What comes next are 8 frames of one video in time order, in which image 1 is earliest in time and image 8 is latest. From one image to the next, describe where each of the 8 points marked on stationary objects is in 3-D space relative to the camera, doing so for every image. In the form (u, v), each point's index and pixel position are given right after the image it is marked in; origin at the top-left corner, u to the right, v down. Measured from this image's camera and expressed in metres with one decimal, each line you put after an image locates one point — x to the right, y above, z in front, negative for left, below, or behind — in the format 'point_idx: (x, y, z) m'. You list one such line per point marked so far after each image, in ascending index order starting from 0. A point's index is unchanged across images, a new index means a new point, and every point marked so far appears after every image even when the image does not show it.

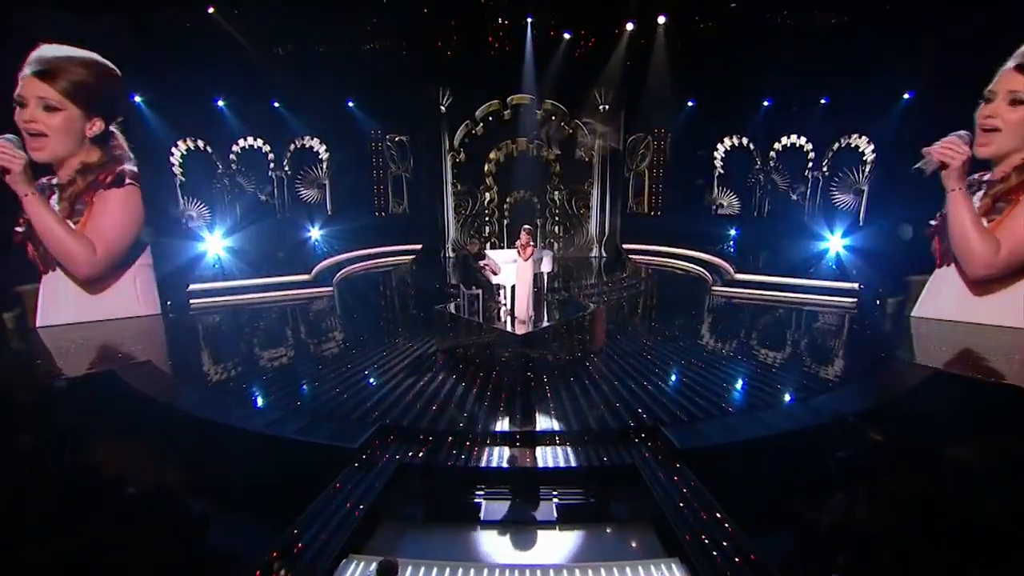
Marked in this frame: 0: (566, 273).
0: (+0.7, +0.2, +13.5) m
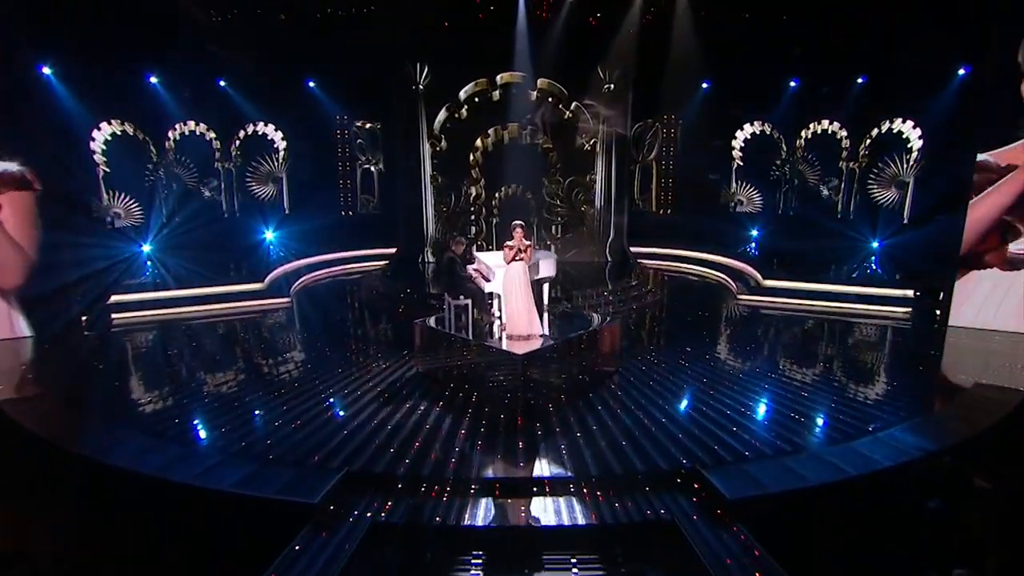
0: (+0.6, +0.1, +11.5) m
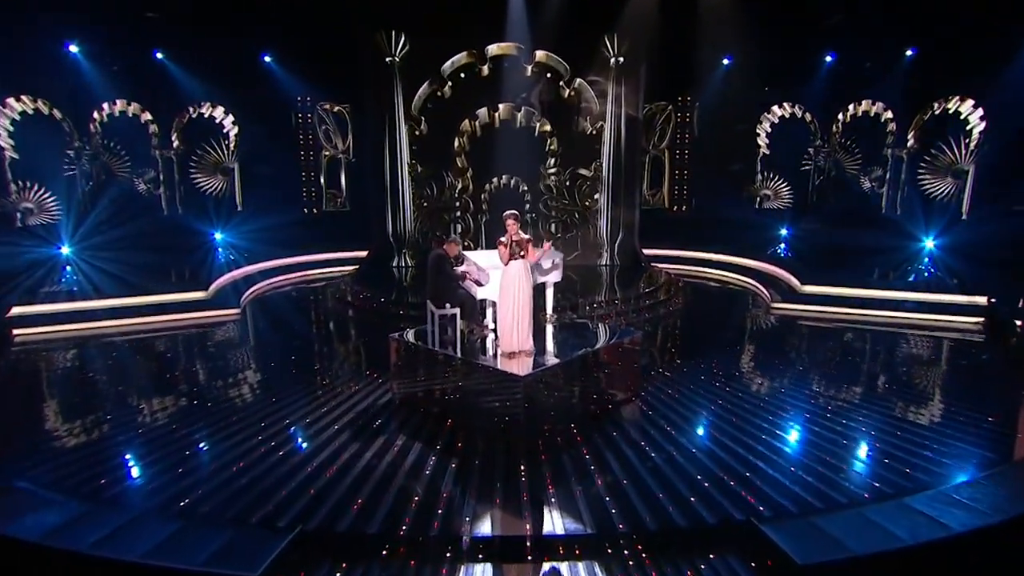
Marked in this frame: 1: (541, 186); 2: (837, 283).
0: (+0.5, 0.0, +9.8) m
1: (+0.2, +1.0, +10.2) m
2: (+2.9, 0.0, +9.6) m
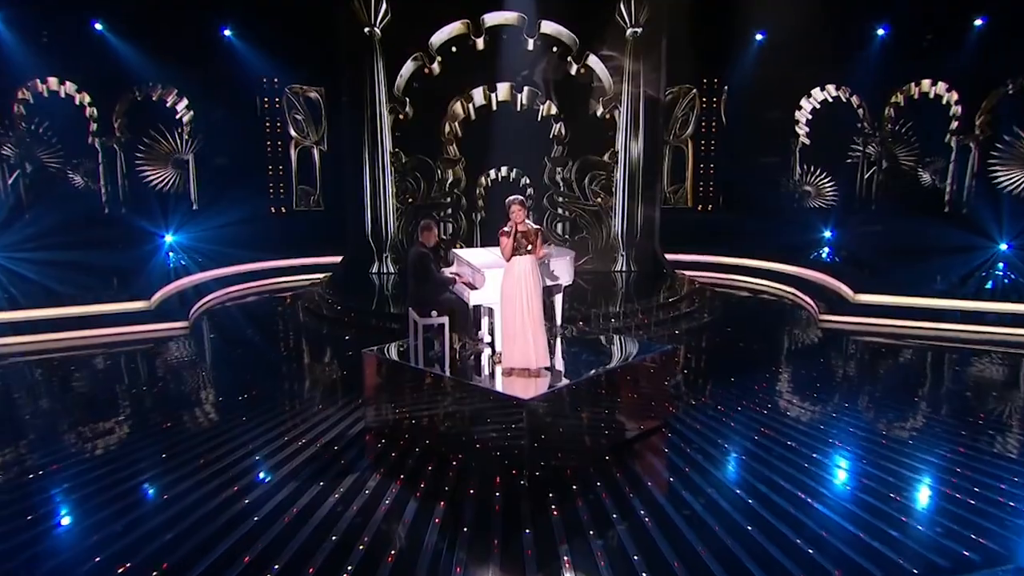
0: (+0.5, -0.1, +8.3) m
1: (+0.2, +0.9, +8.8) m
2: (+2.9, 0.0, +8.1) m
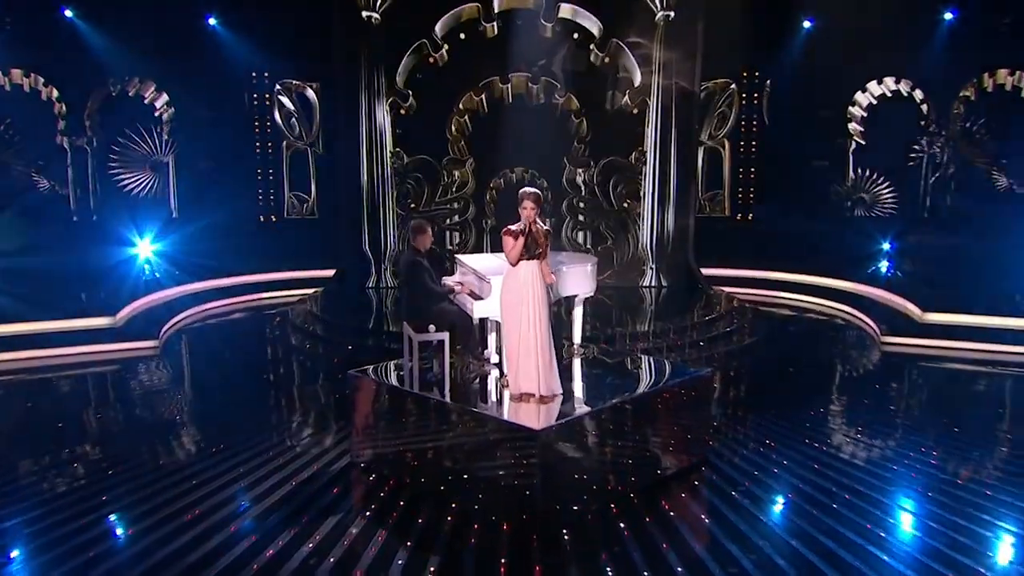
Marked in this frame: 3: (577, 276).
0: (+0.6, -0.2, +7.3) m
1: (+0.4, +0.8, +7.8) m
2: (+3.0, -0.1, +7.0) m
3: (+0.3, +0.1, +5.7) m
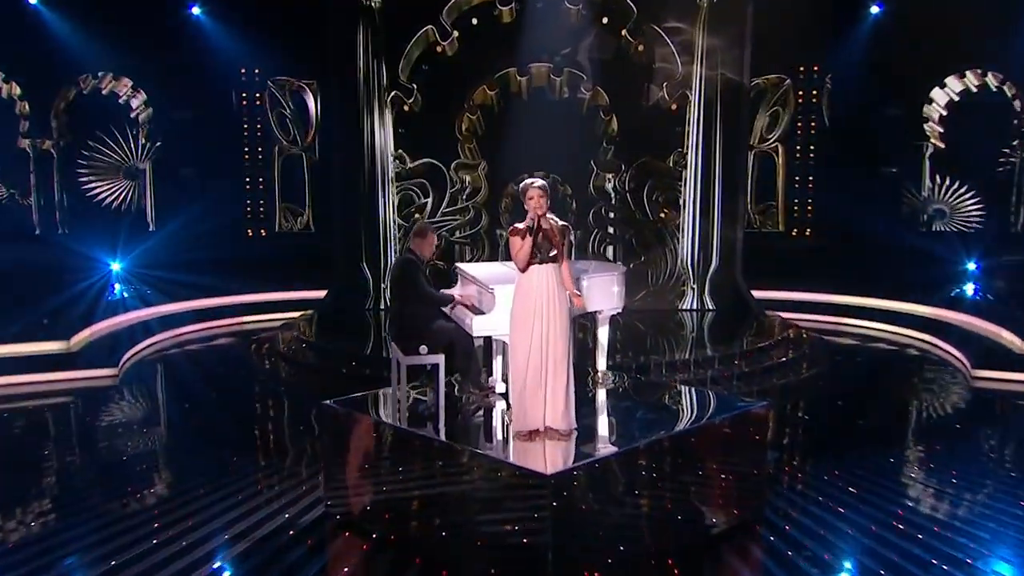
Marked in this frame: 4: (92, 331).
0: (+0.7, -0.3, +6.2) m
1: (+0.5, +0.6, +6.8) m
2: (+3.1, -0.3, +5.8) m
3: (+0.4, 0.0, +4.7) m
4: (-2.4, -0.3, +6.3) m
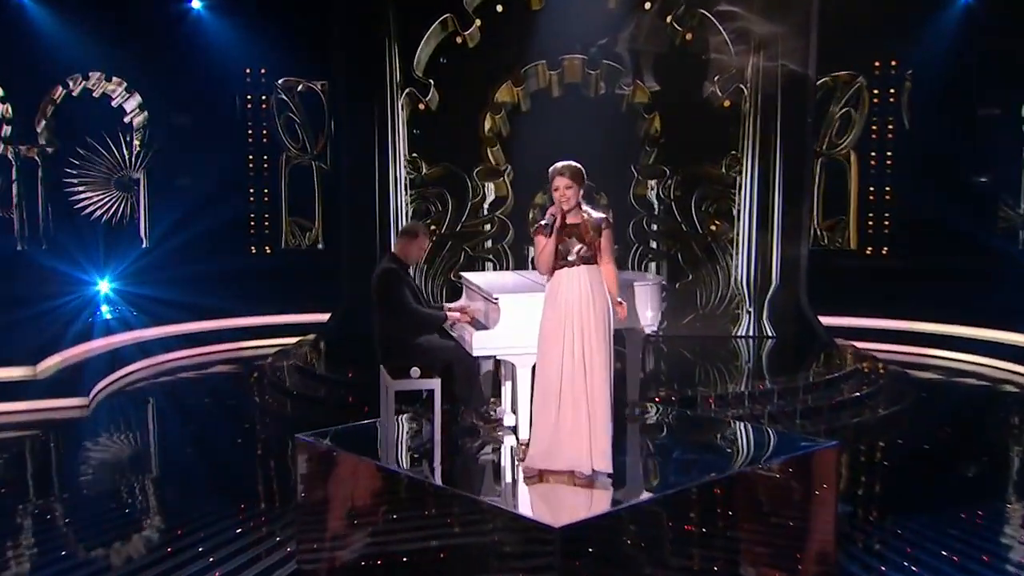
0: (+0.8, -0.4, +5.3) m
1: (+0.7, +0.5, +6.0) m
2: (+3.2, -0.4, +4.8) m
3: (+0.4, 0.0, +3.8) m
4: (-2.3, -0.3, +5.6) m
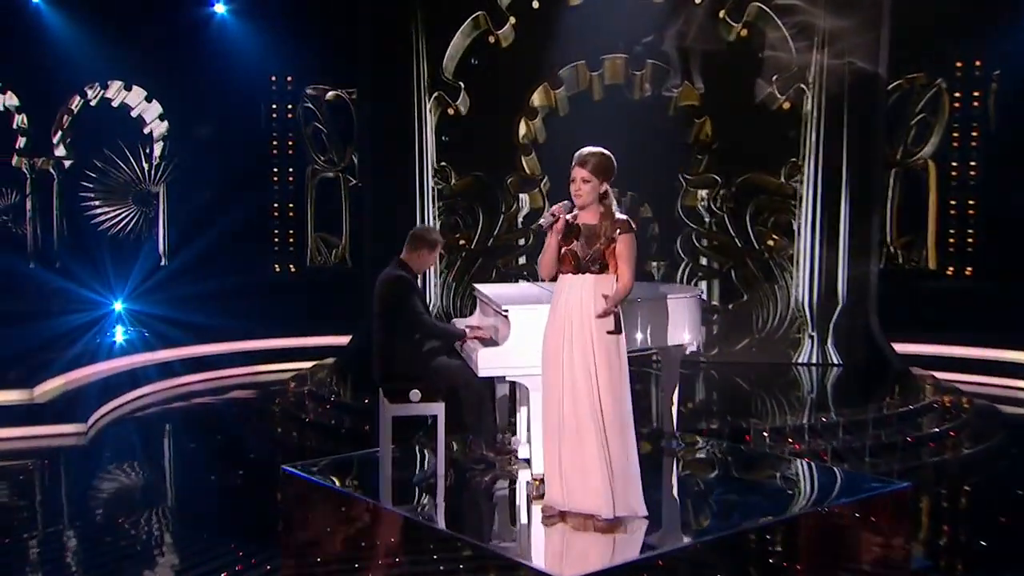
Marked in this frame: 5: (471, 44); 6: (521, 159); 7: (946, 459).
0: (+1.0, -0.5, +4.8) m
1: (+0.8, +0.4, +5.4) m
2: (+3.3, -0.4, +4.1) m
3: (+0.5, -0.1, +3.3) m
4: (-2.1, -0.4, +5.2) m
5: (-0.2, +1.2, +5.3) m
6: (0.0, +0.6, +5.4) m
7: (+1.7, -0.7, +4.2) m
